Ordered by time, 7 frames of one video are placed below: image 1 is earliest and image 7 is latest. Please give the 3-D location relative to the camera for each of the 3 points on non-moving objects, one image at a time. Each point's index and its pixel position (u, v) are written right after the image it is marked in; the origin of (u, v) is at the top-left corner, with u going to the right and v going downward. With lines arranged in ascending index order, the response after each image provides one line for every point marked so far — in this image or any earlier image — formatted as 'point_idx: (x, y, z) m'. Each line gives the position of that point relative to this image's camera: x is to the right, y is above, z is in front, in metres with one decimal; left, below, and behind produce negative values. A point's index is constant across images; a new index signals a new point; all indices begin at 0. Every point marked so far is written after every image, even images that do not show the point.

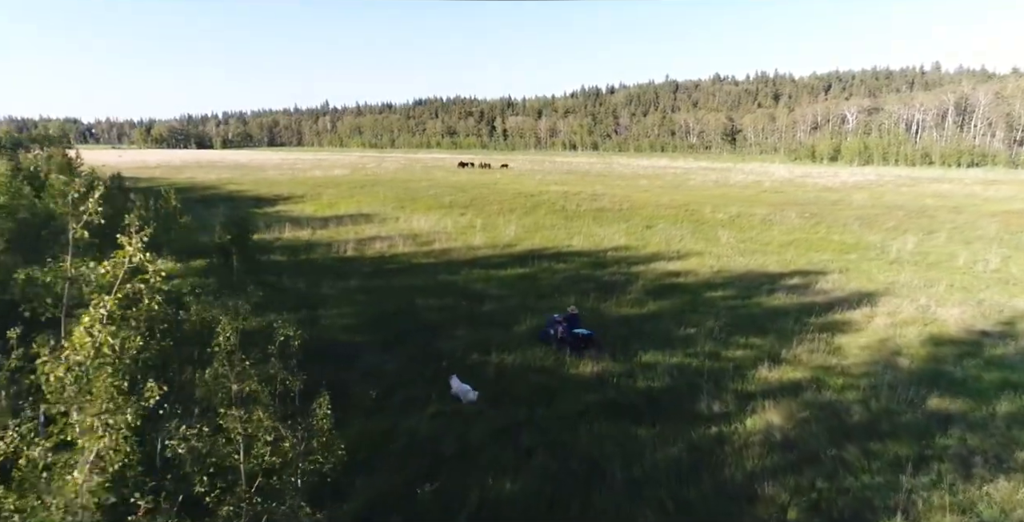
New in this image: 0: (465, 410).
0: (-0.7, -2.3, +9.2) m
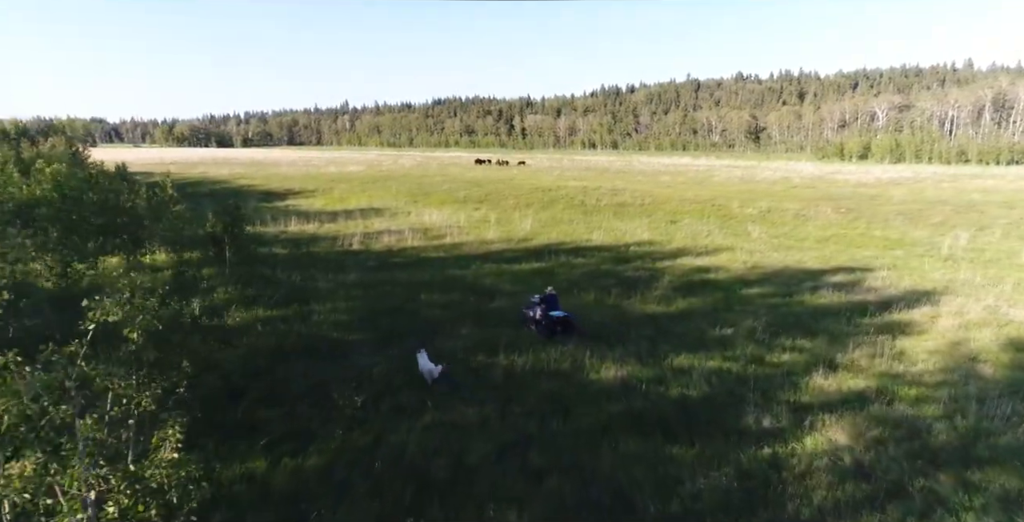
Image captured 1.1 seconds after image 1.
0: (-0.6, -2.1, +7.8) m
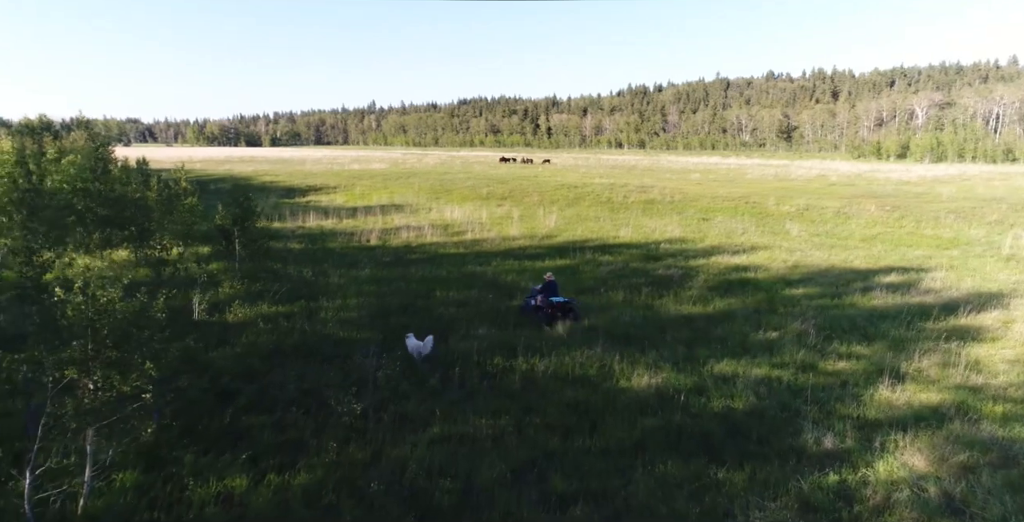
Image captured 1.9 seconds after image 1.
0: (-0.4, -1.9, +6.8) m
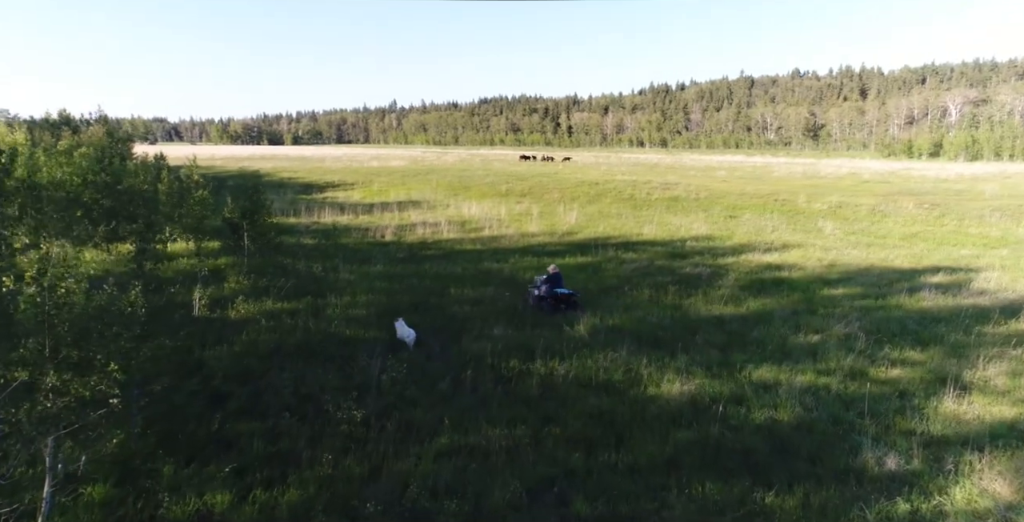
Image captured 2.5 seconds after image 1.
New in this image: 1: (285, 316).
0: (-0.2, -1.9, +6.1) m
1: (-3.8, -0.9, +10.2) m
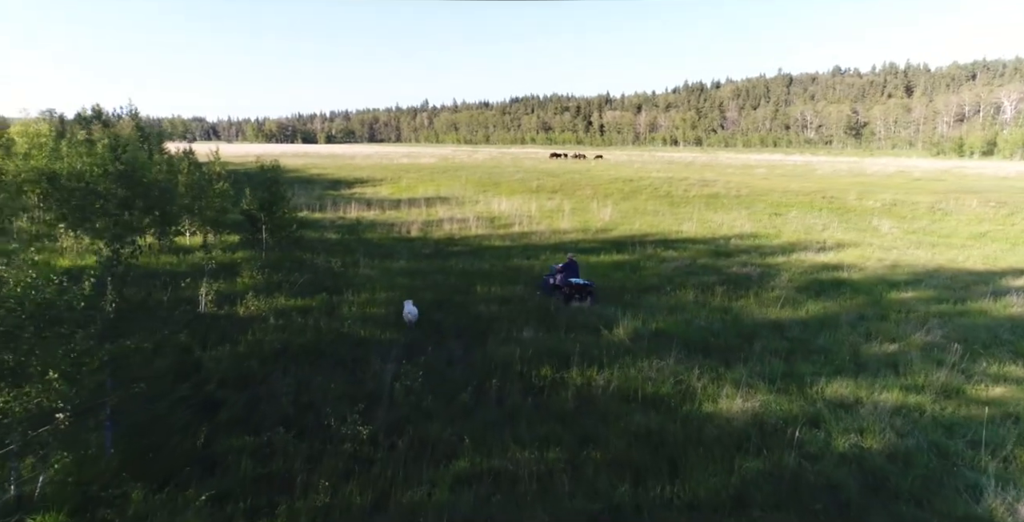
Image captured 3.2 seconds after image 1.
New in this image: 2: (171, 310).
0: (0.0, -1.8, +5.1) m
1: (-3.3, -0.8, +9.3) m
2: (-5.0, -0.7, +9.1) m
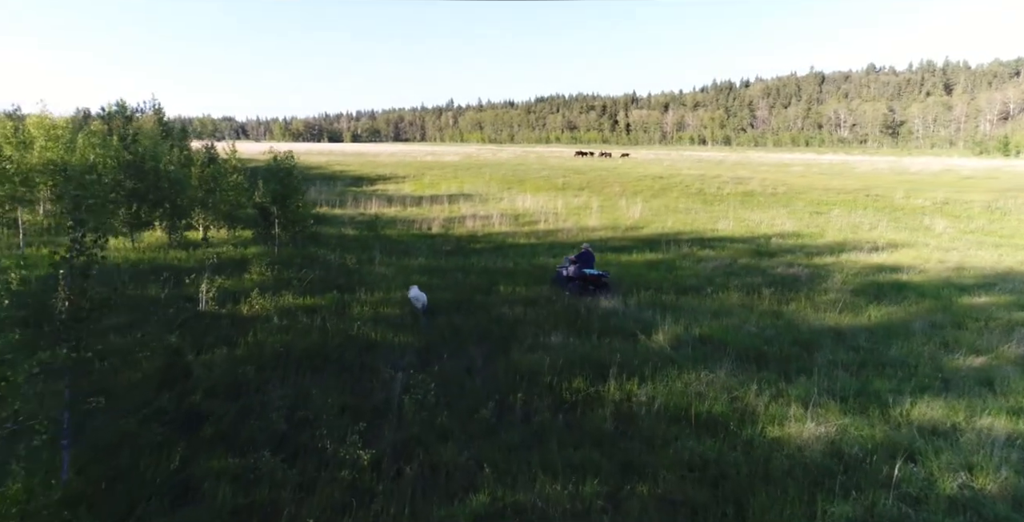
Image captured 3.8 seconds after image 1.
0: (+0.2, -1.7, +4.2) m
1: (-2.9, -0.7, +8.5) m
2: (-4.7, -0.6, +8.3) m
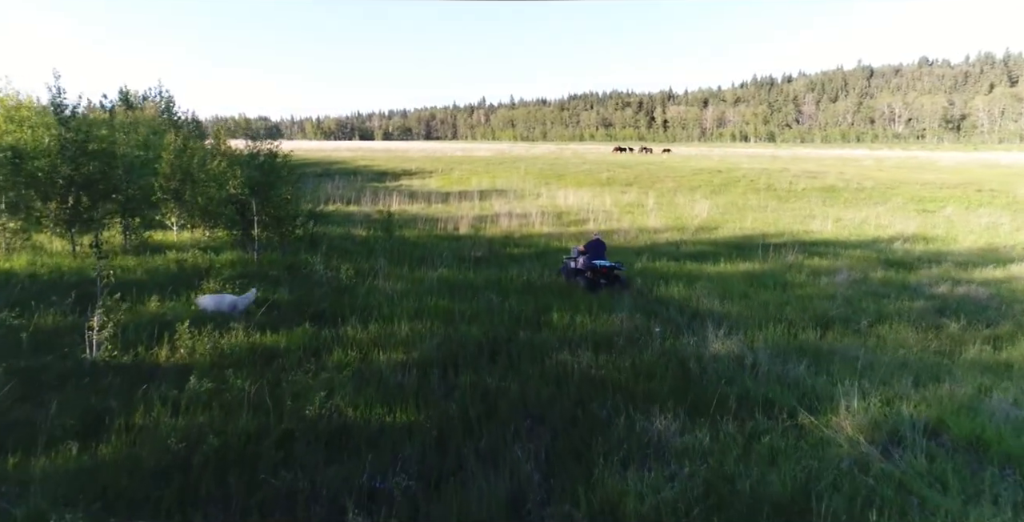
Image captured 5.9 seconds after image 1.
0: (+0.6, -1.9, +0.9) m
1: (-2.3, -0.9, +5.3) m
2: (-4.1, -0.8, +5.2) m
